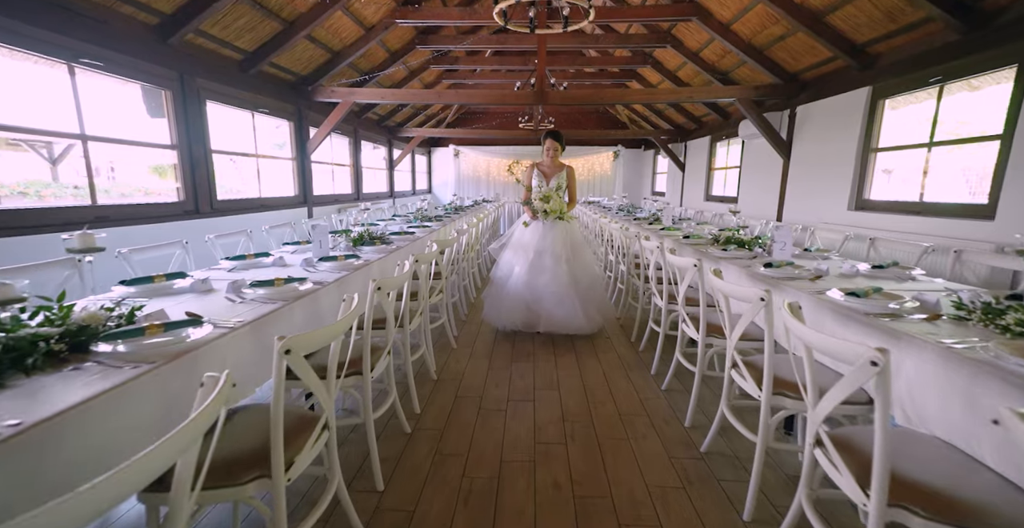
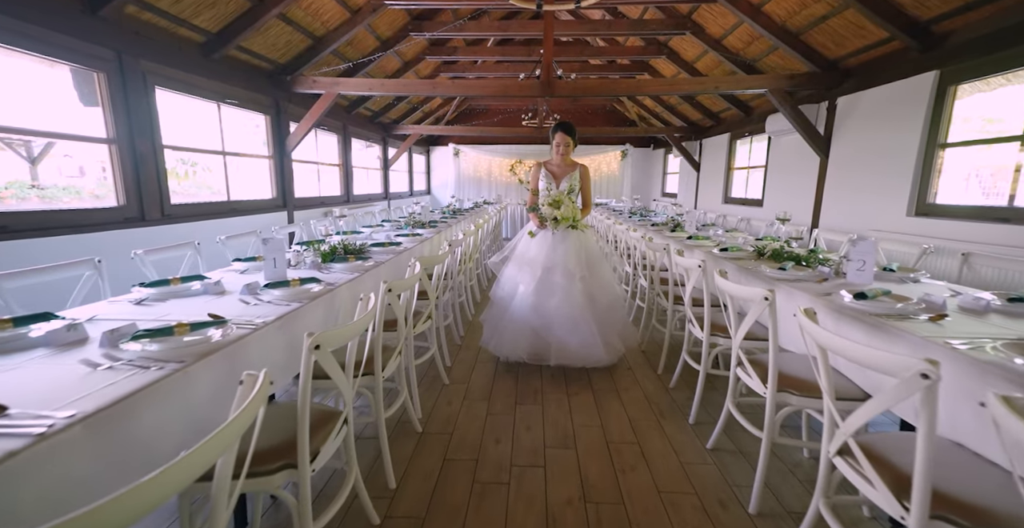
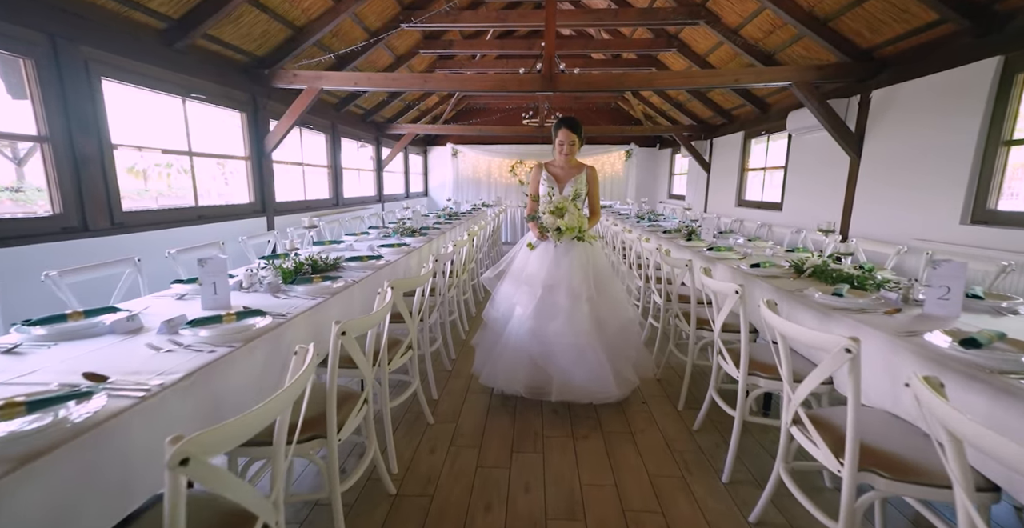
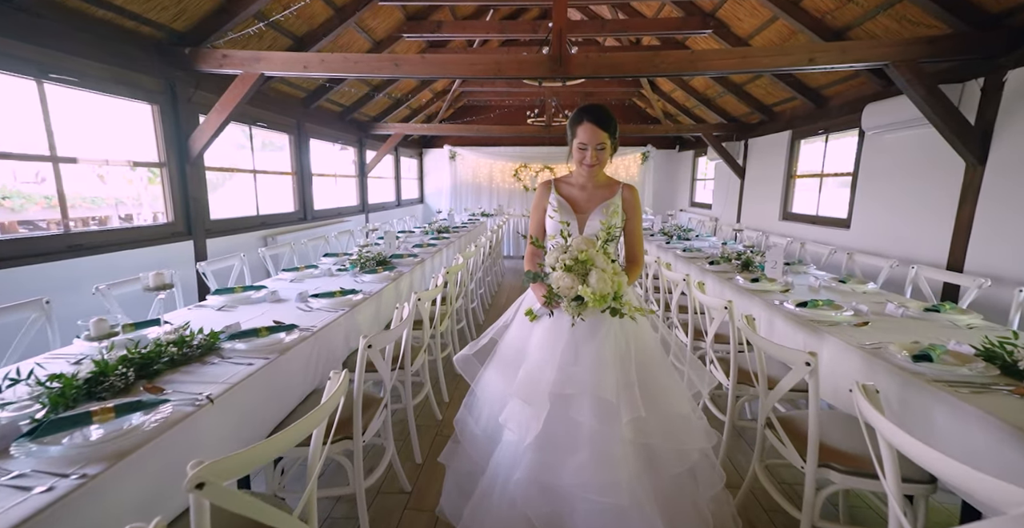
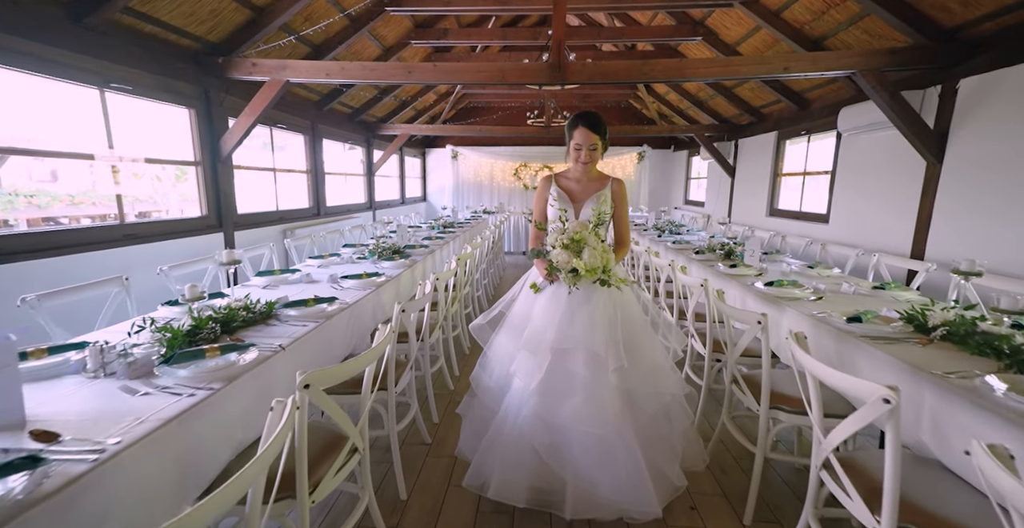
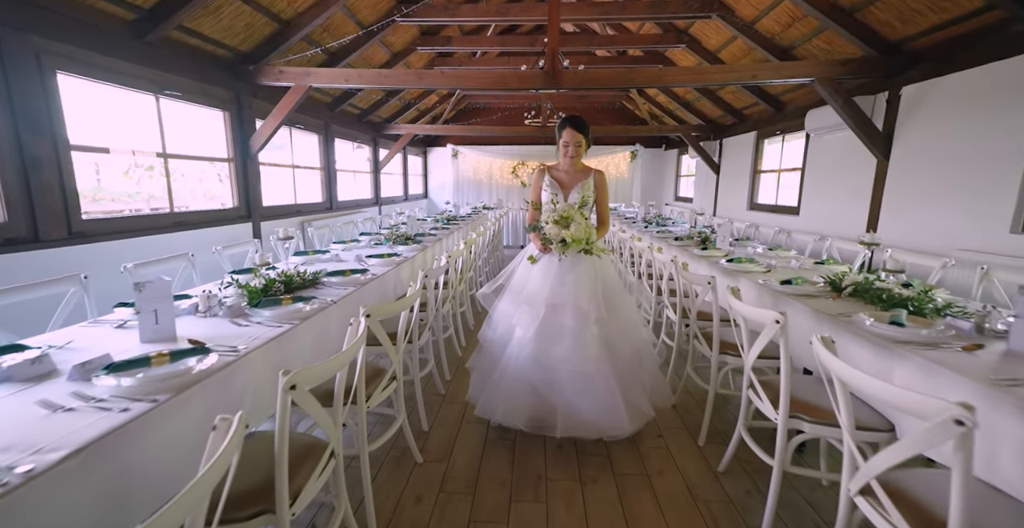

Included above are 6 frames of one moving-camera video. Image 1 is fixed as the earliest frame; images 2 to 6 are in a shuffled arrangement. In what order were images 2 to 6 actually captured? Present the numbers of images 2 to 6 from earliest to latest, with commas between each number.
2, 3, 6, 5, 4
